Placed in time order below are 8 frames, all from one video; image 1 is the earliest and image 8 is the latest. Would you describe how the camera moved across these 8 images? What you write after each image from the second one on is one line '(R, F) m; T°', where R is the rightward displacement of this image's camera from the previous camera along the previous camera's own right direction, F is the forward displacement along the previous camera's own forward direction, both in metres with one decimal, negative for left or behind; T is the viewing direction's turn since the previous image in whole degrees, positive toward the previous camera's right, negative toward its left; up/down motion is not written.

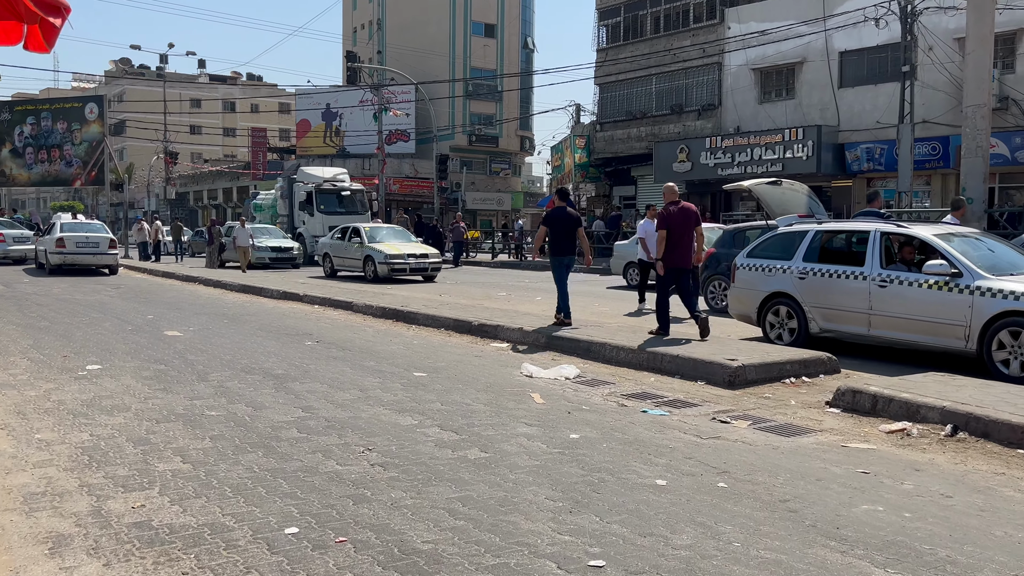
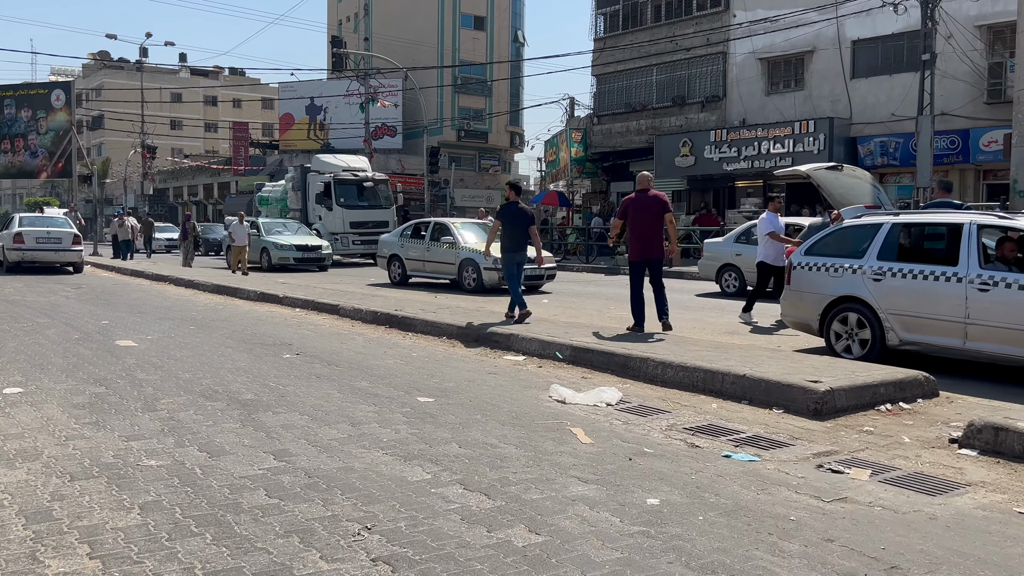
(-0.3, +1.7) m; +1°
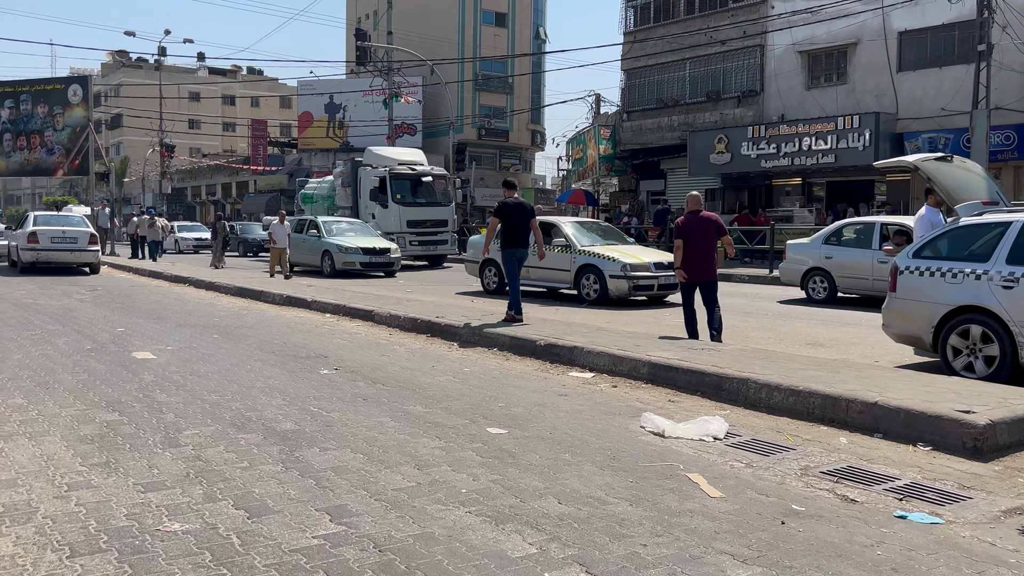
(-0.5, +1.1) m; -1°
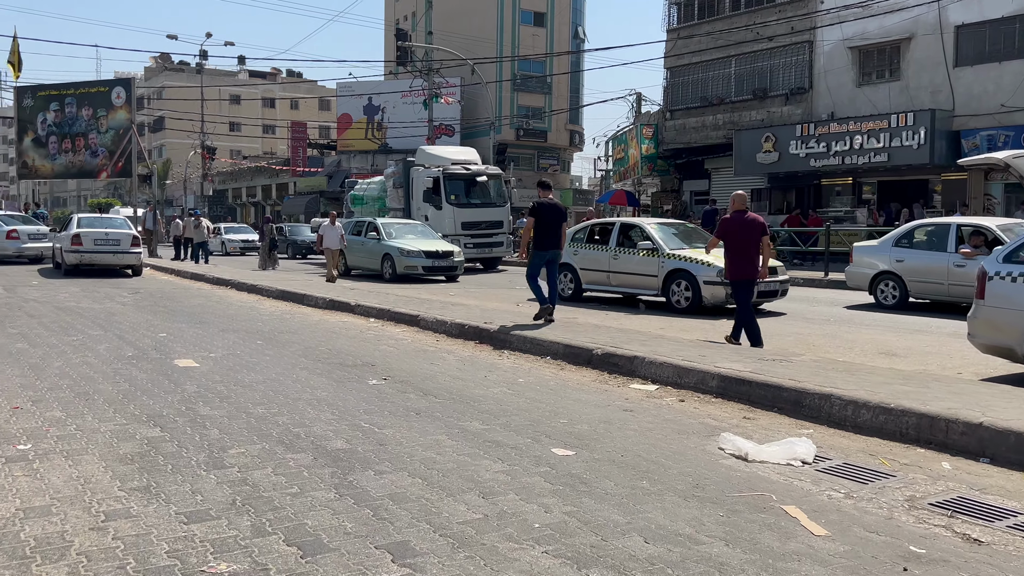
(-0.2, +0.4) m; -2°
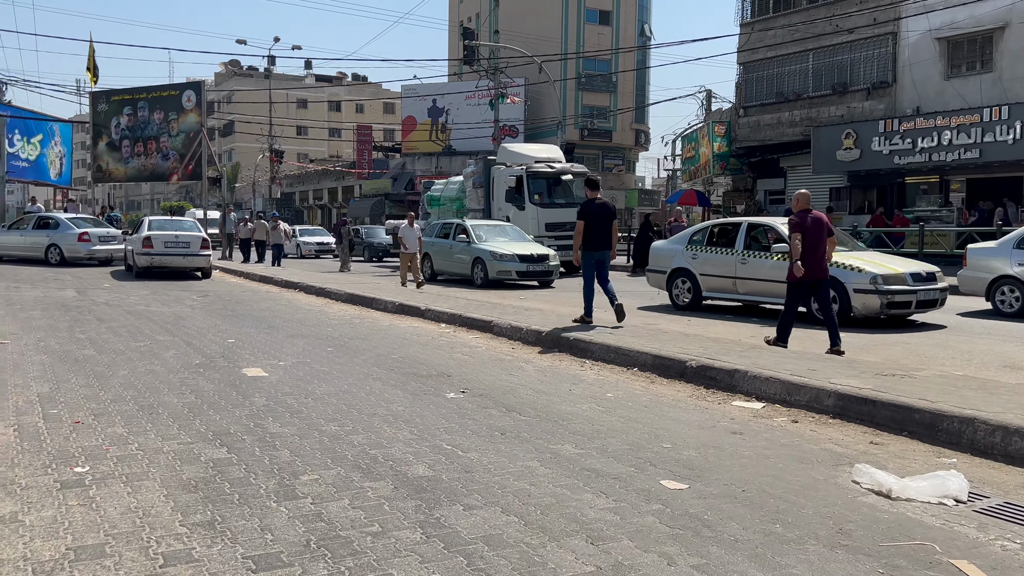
(-0.2, +0.6) m; -4°
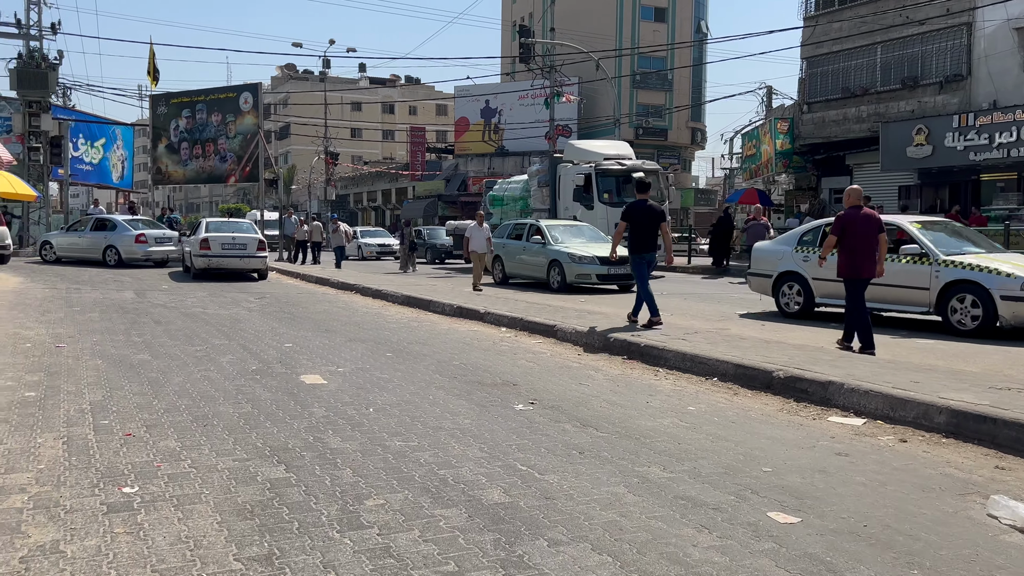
(-0.2, +0.5) m; -3°
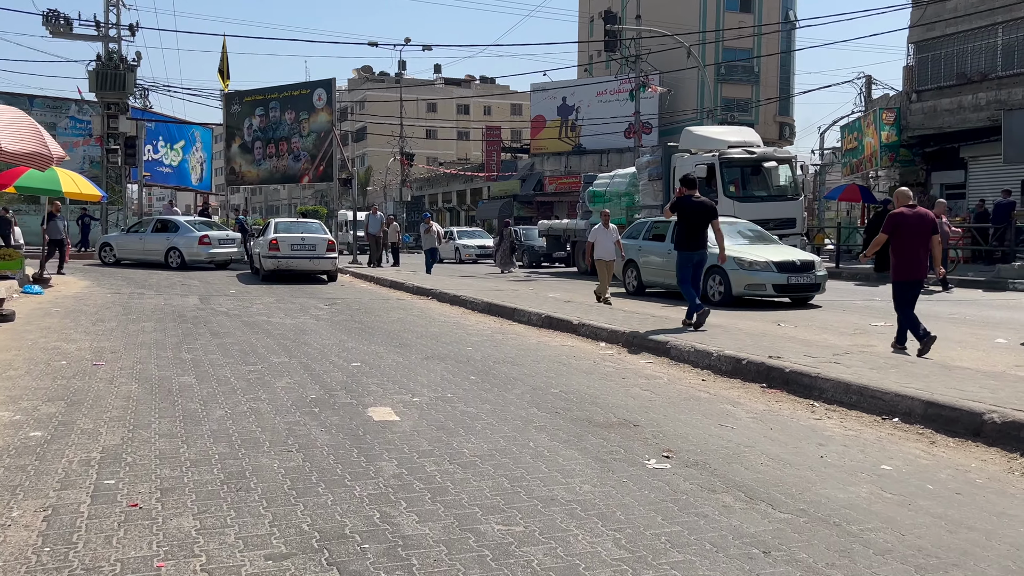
(-0.3, +1.6) m; -5°
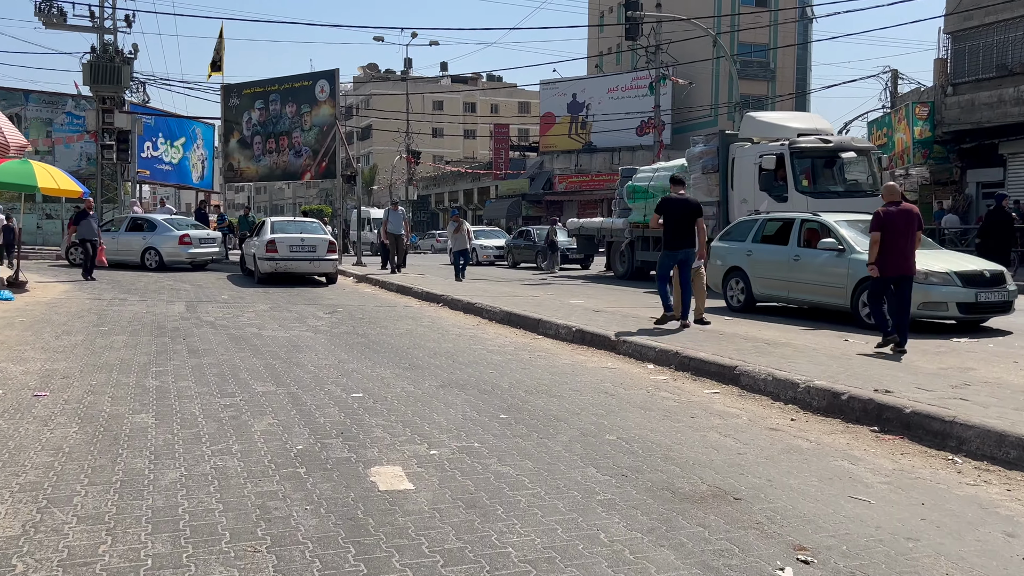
(-0.3, +1.6) m; 0°
